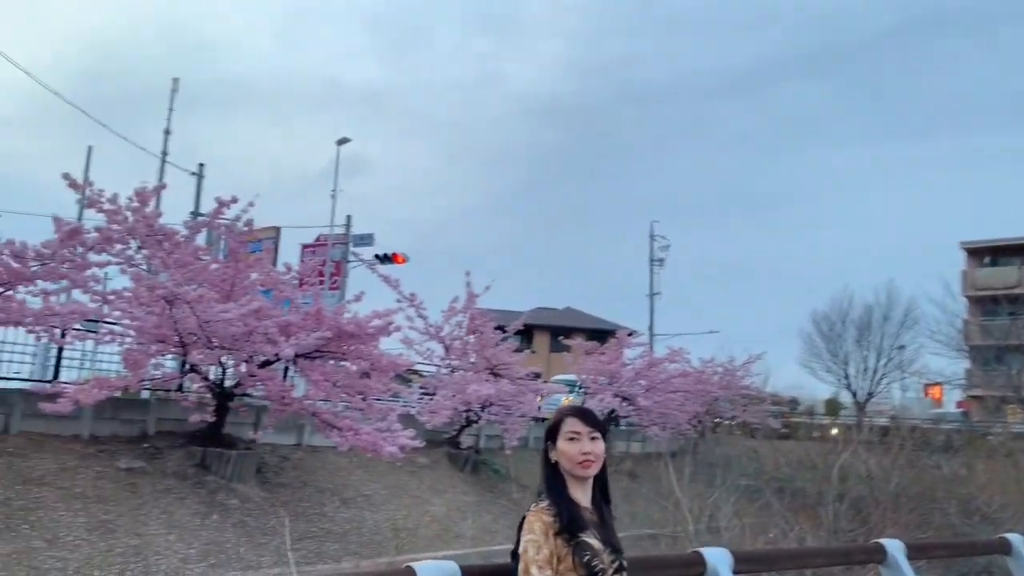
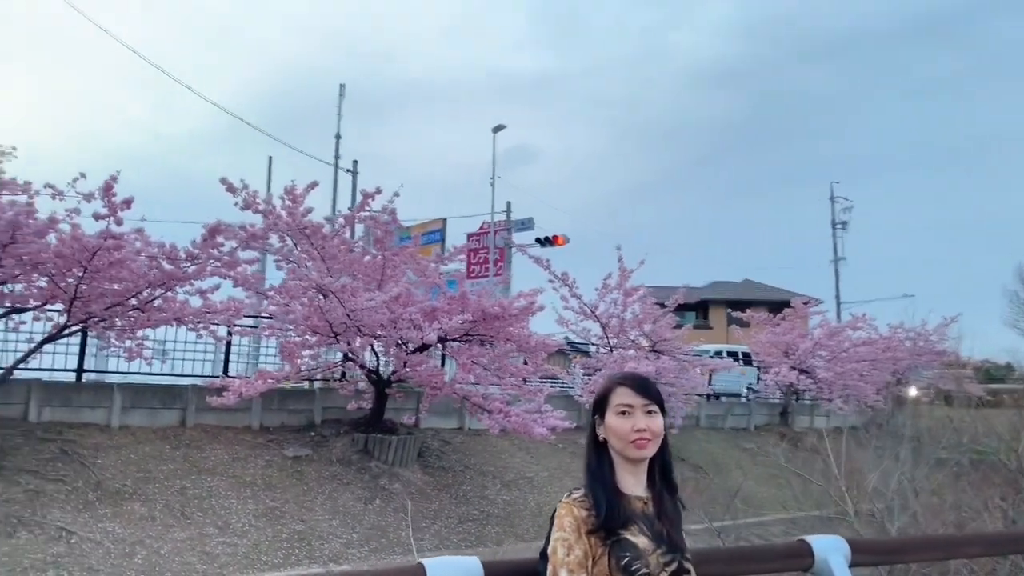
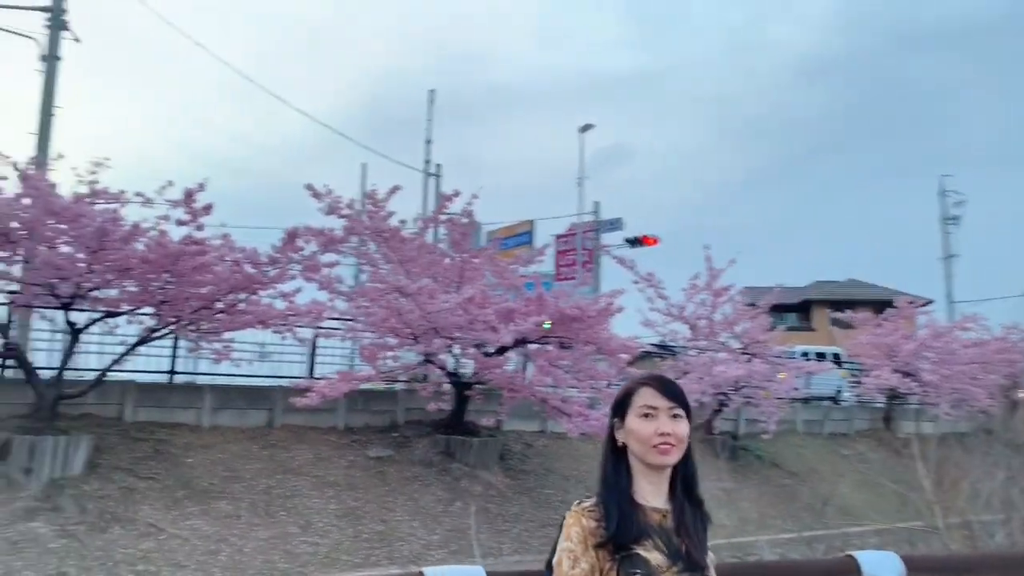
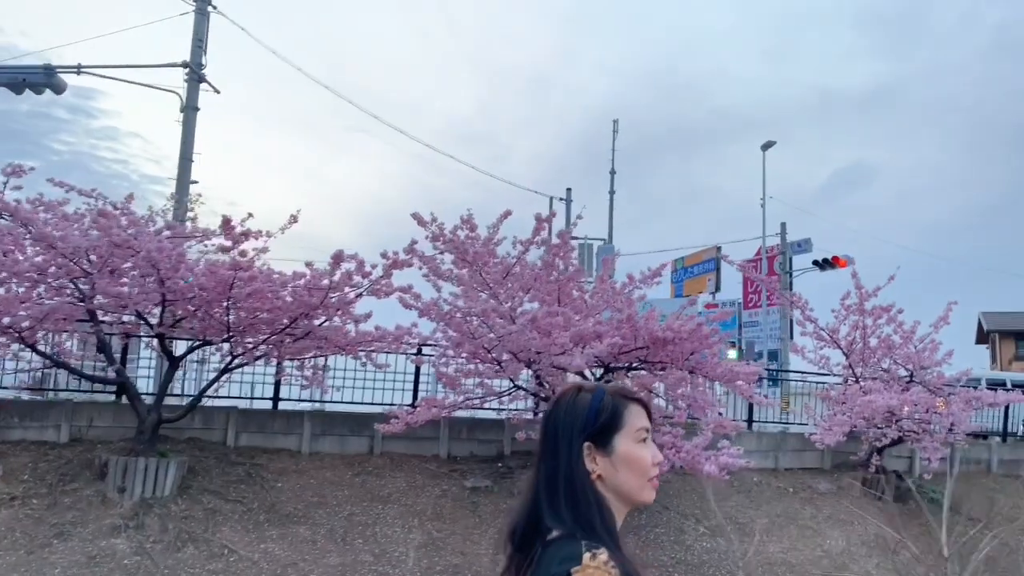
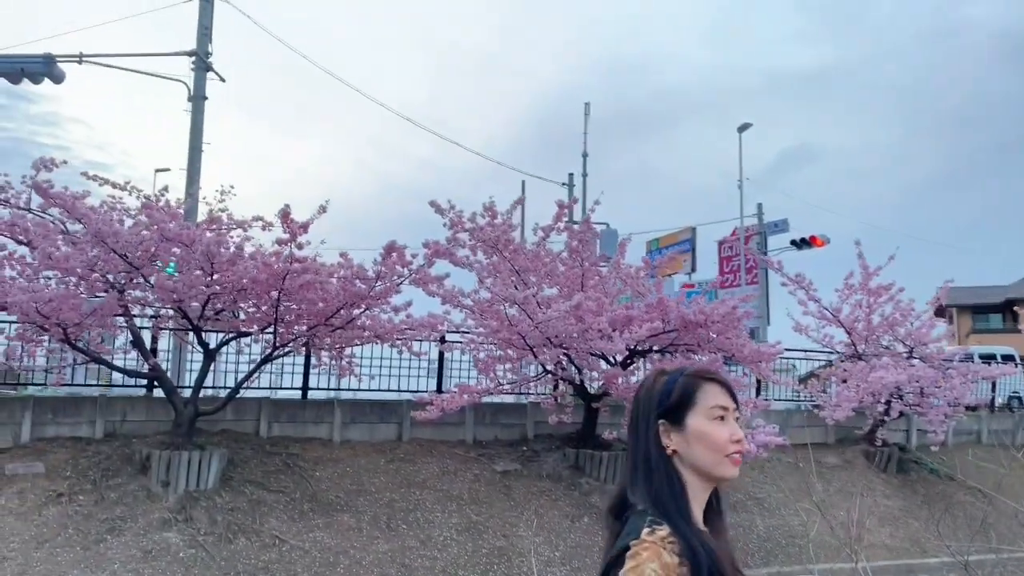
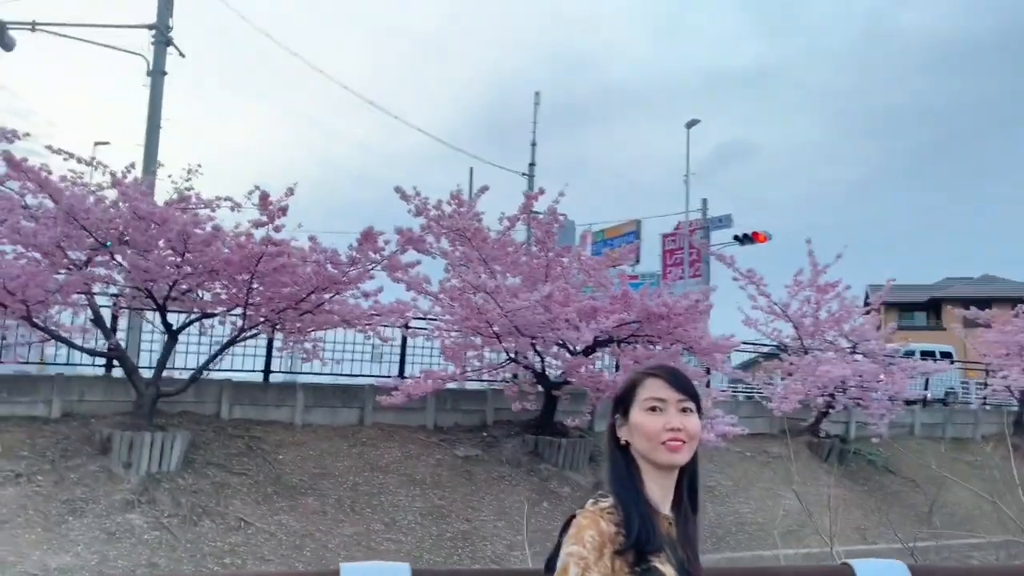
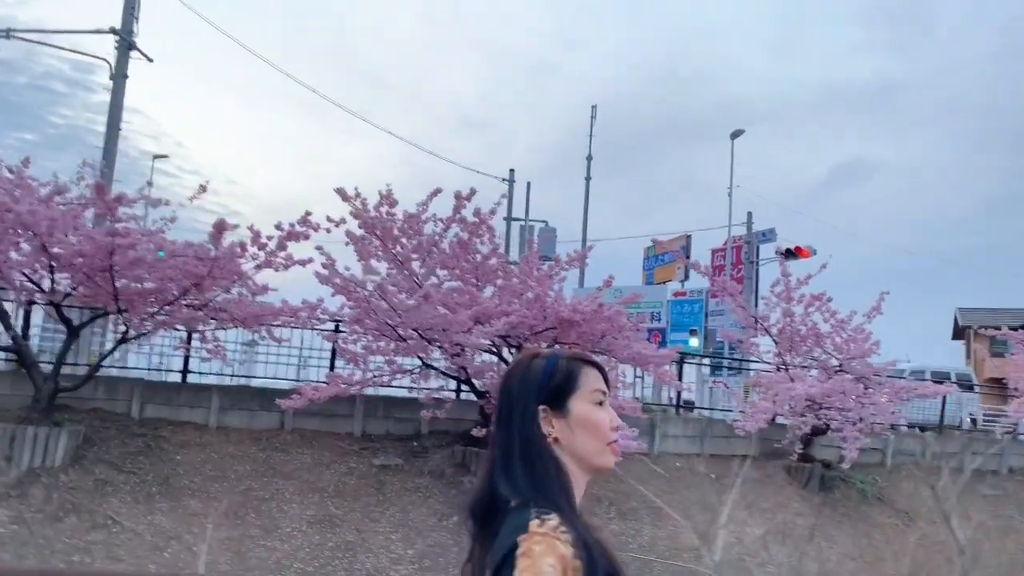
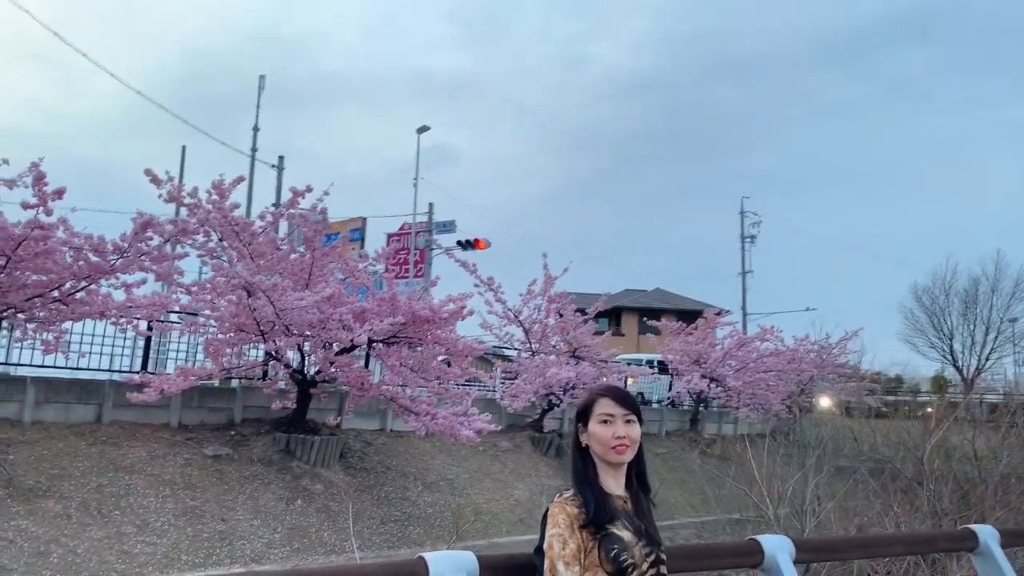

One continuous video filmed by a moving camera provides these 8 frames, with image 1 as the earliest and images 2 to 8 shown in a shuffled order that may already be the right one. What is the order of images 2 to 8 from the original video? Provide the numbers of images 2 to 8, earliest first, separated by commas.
8, 2, 3, 6, 5, 4, 7
